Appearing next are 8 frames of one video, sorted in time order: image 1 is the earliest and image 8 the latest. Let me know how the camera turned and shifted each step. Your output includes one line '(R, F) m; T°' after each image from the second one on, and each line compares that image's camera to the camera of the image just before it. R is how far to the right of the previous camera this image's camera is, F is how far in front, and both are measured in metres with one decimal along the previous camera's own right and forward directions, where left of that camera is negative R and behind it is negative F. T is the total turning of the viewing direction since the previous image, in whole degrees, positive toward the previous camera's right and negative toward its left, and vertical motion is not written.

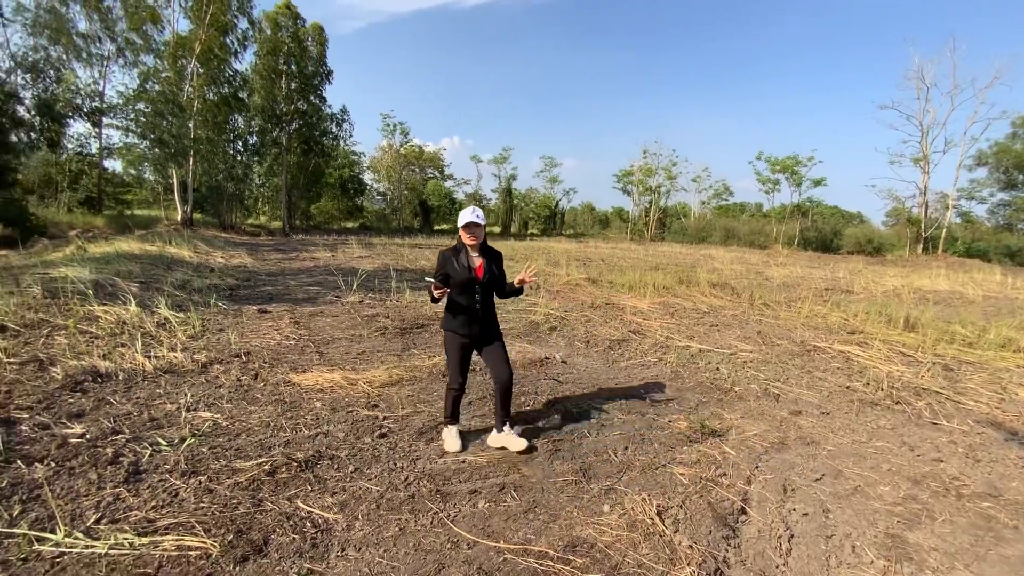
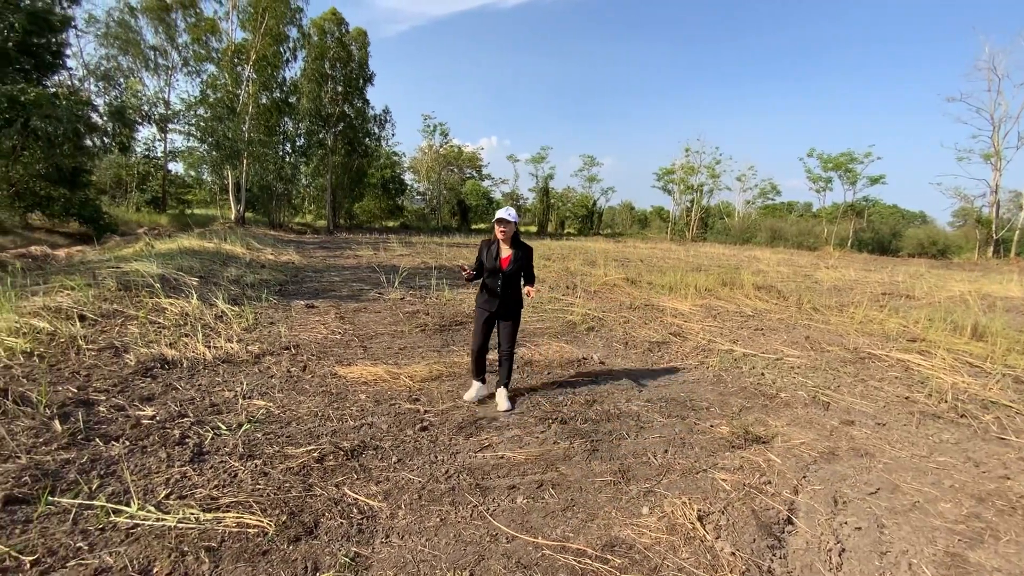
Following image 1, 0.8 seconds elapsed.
(0.0, 0.0) m; -5°
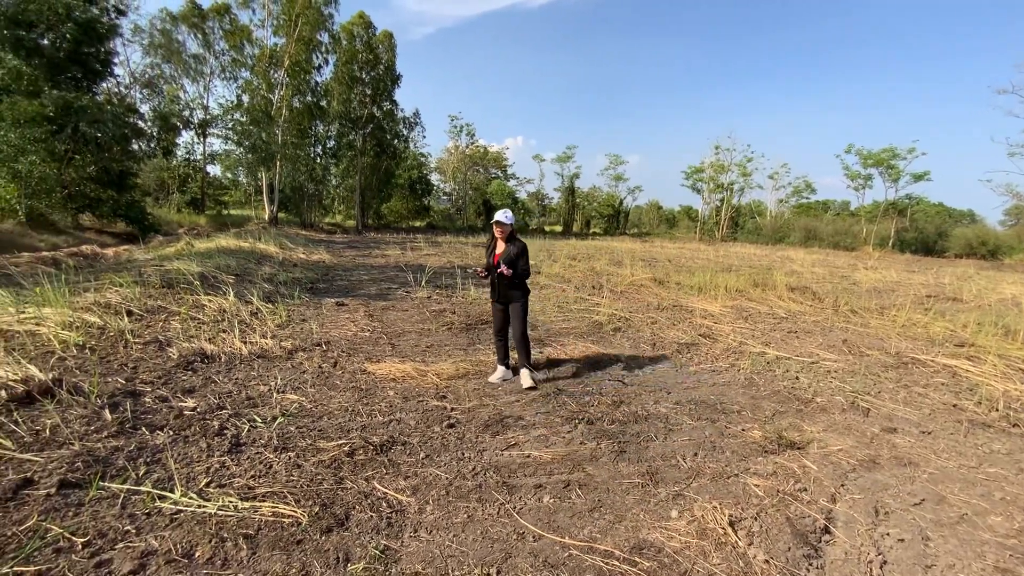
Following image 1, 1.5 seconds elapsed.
(0.0, 0.0) m; -3°
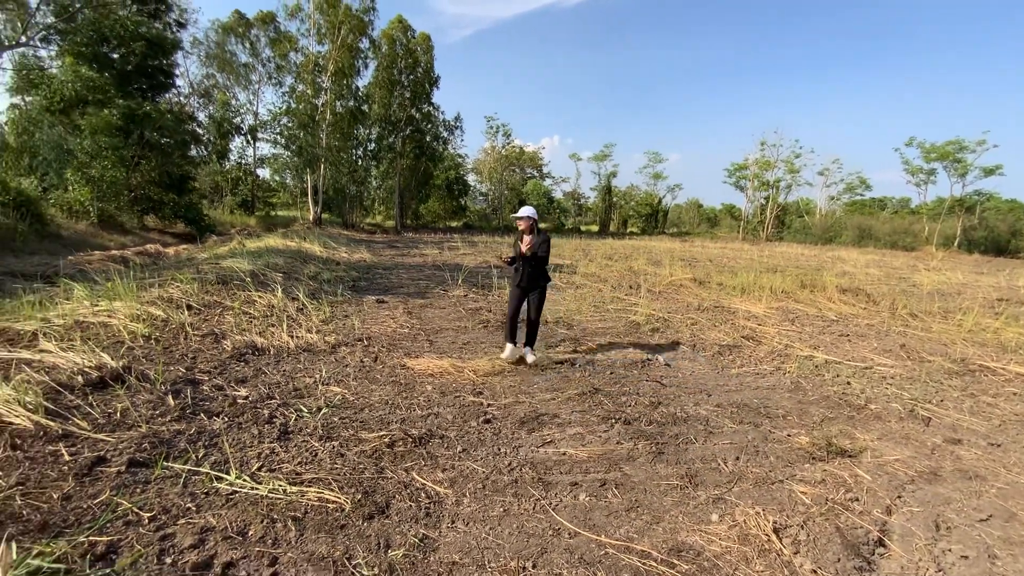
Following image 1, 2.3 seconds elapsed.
(0.0, 0.0) m; -5°
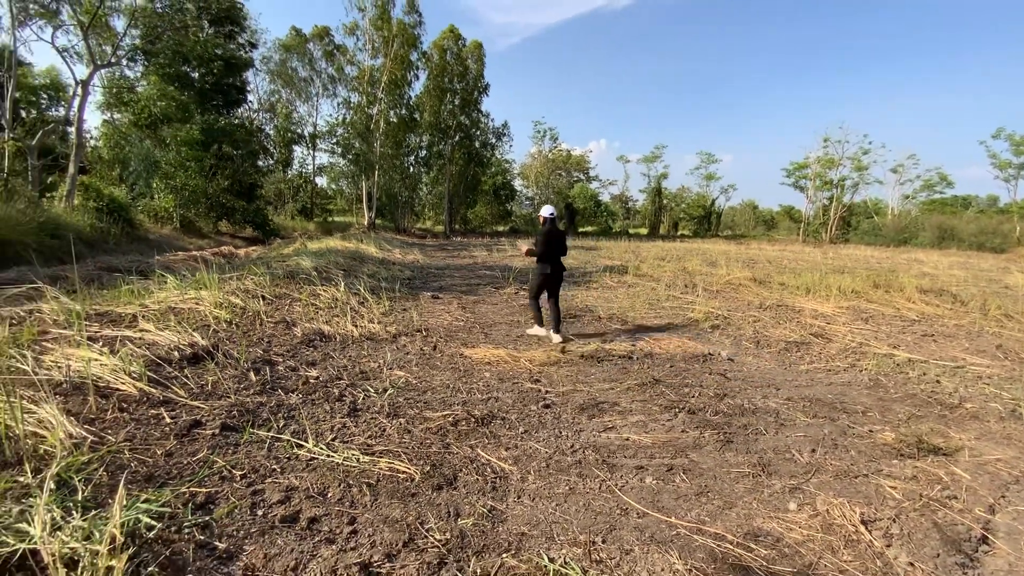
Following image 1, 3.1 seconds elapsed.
(-0.1, 0.0) m; -6°
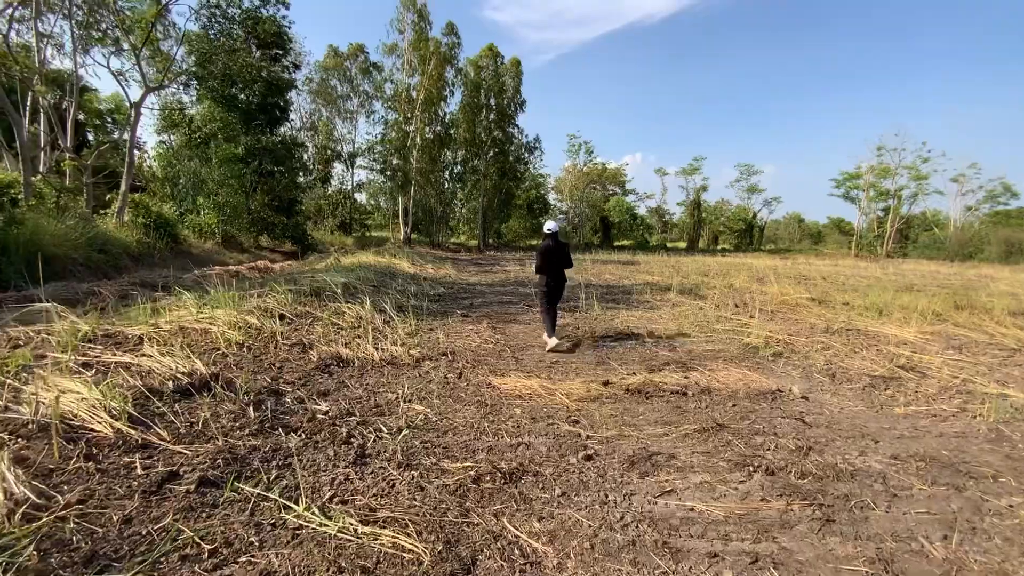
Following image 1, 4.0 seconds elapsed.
(0.0, +0.5) m; -4°
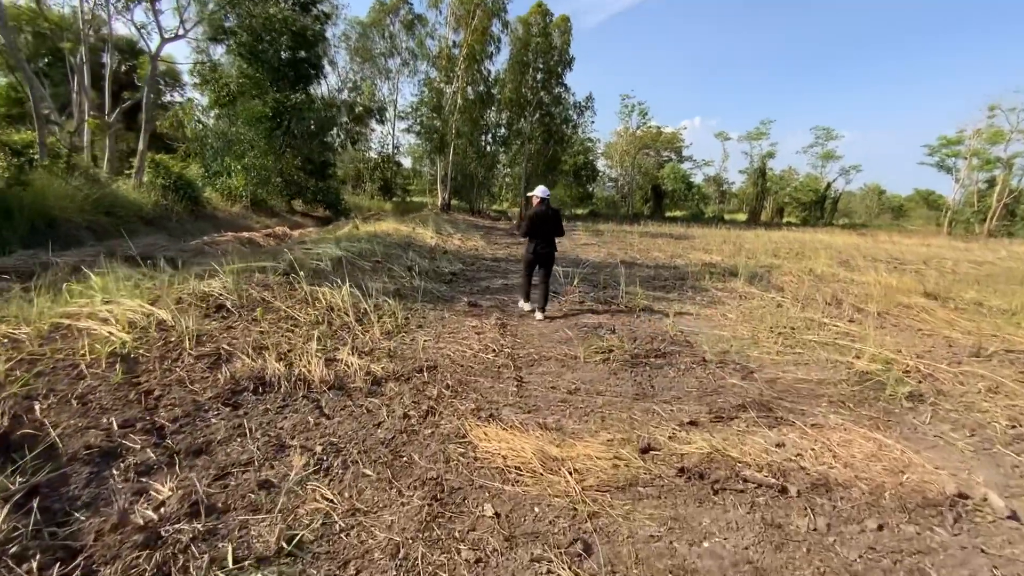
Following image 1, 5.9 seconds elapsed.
(+0.3, +1.5) m; -6°
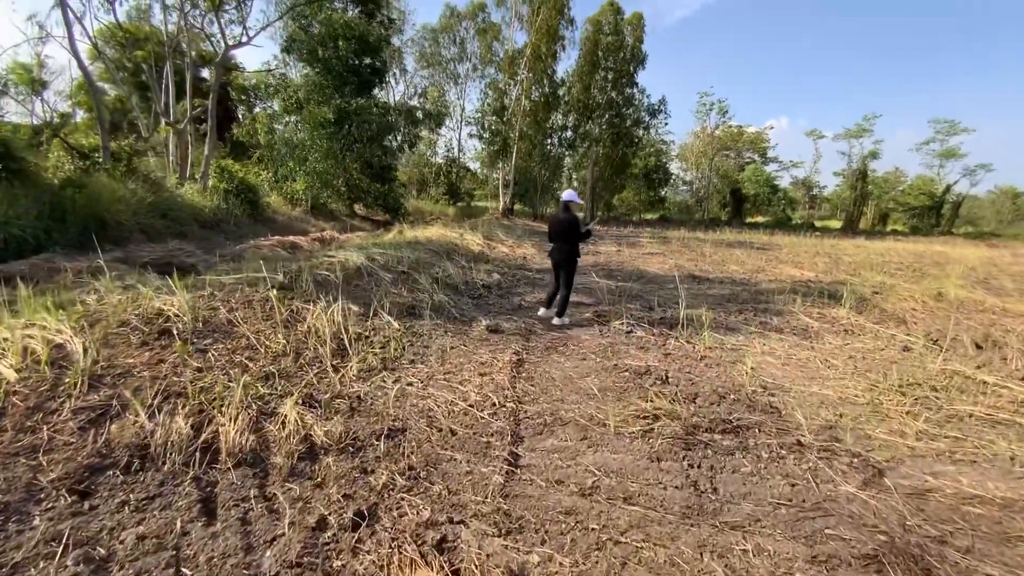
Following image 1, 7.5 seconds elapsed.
(+0.4, +1.1) m; -8°
